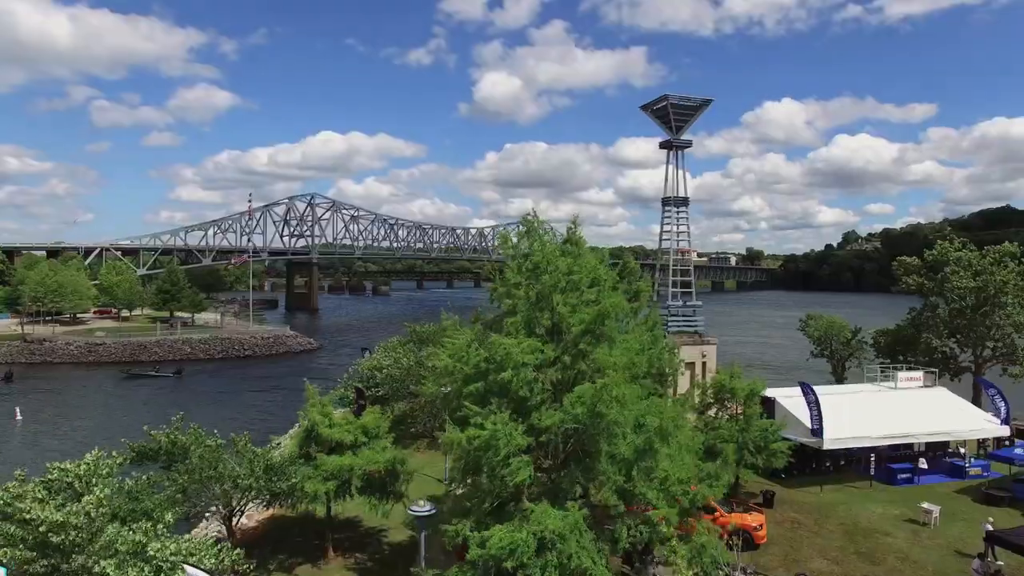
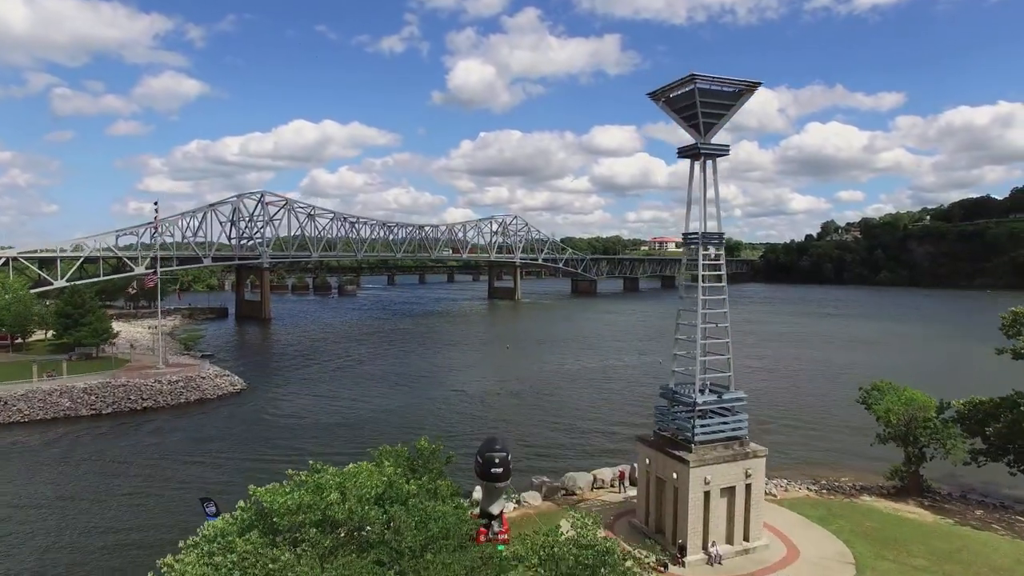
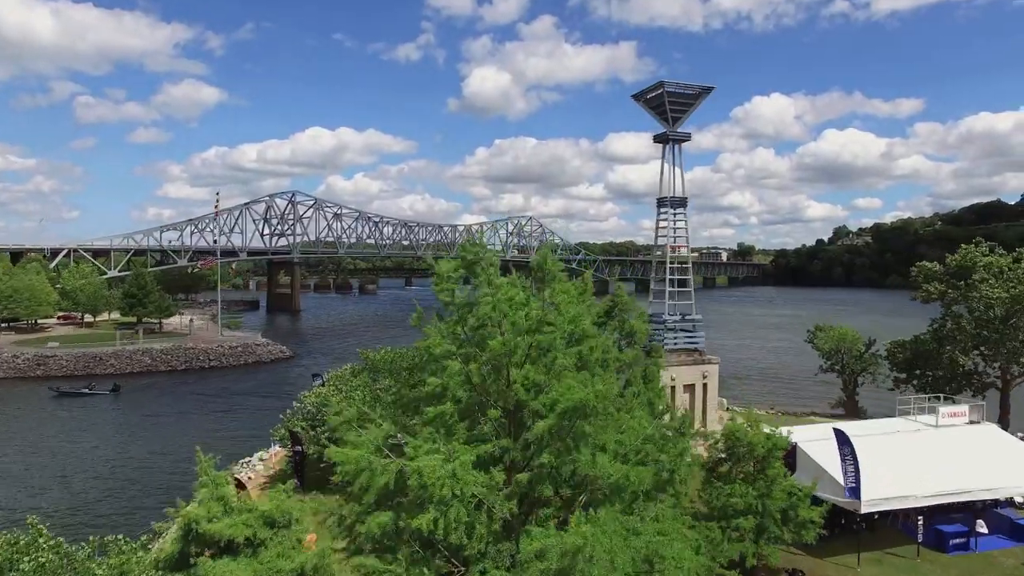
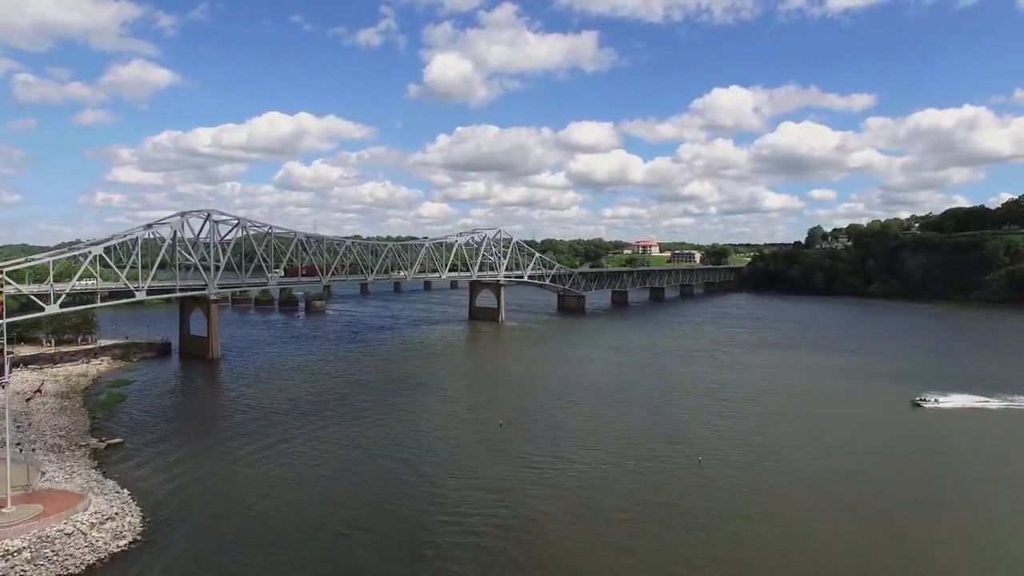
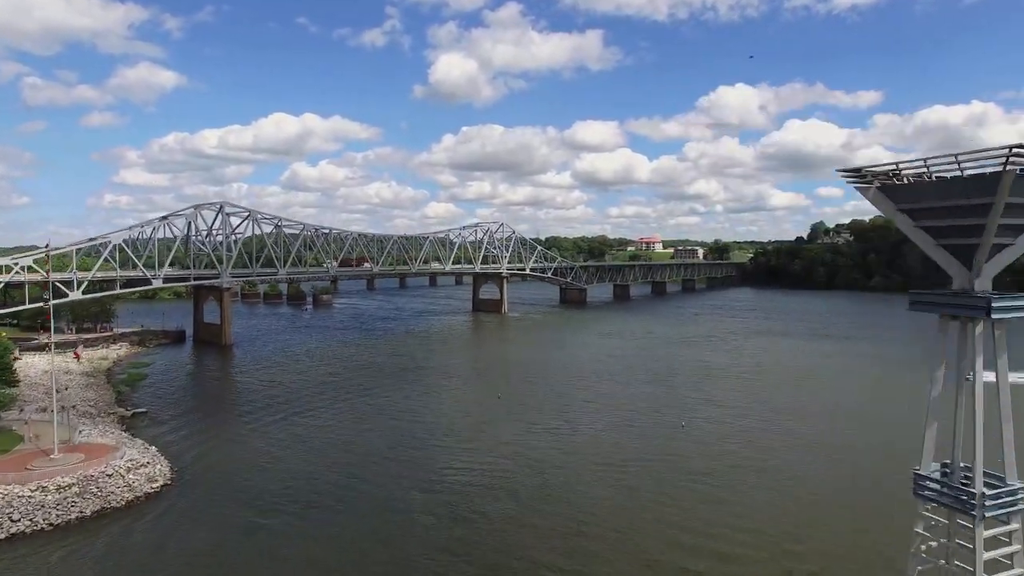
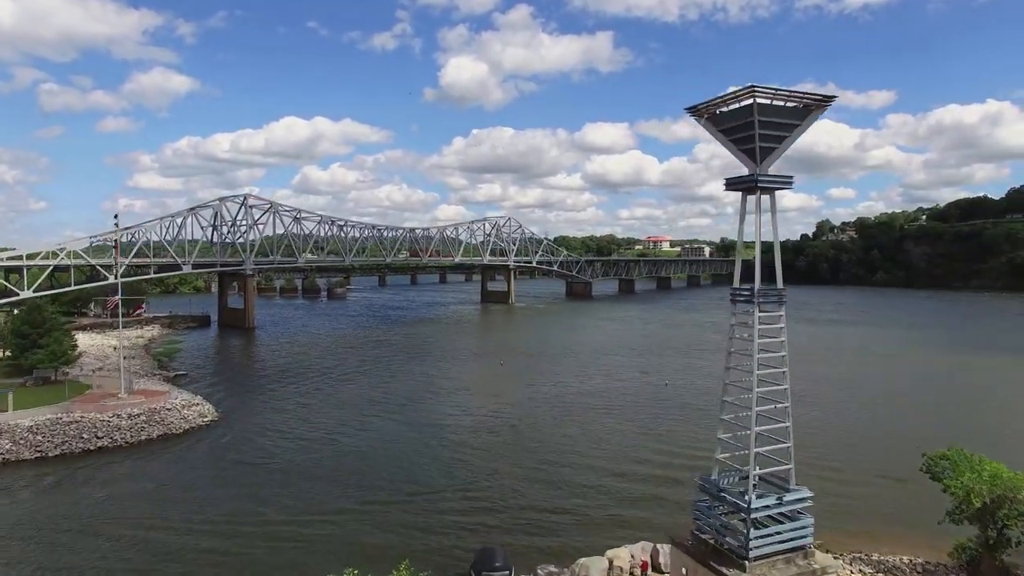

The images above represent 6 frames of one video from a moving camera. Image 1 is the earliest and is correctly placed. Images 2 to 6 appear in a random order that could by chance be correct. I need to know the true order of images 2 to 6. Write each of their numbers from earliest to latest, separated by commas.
3, 2, 6, 5, 4
